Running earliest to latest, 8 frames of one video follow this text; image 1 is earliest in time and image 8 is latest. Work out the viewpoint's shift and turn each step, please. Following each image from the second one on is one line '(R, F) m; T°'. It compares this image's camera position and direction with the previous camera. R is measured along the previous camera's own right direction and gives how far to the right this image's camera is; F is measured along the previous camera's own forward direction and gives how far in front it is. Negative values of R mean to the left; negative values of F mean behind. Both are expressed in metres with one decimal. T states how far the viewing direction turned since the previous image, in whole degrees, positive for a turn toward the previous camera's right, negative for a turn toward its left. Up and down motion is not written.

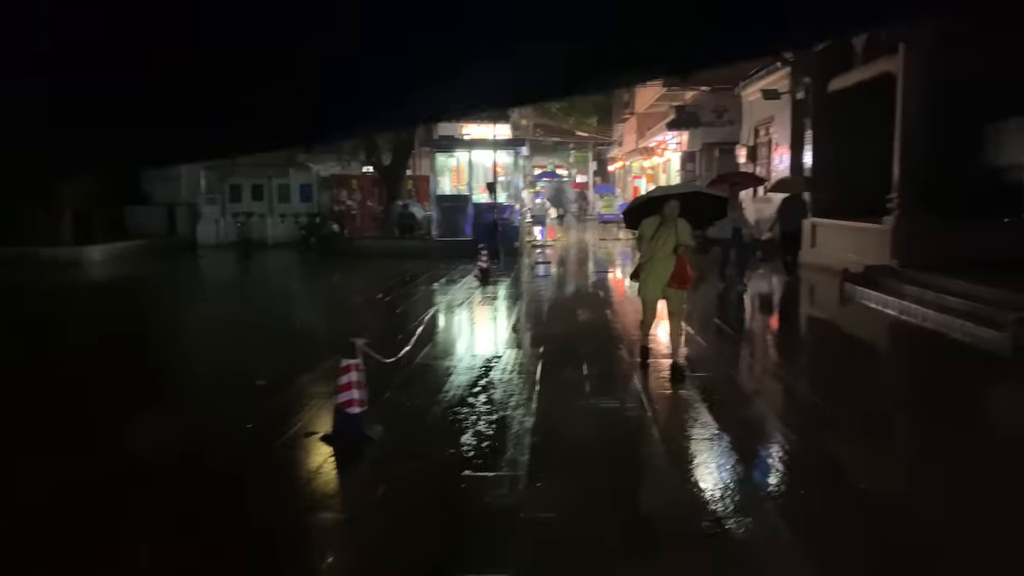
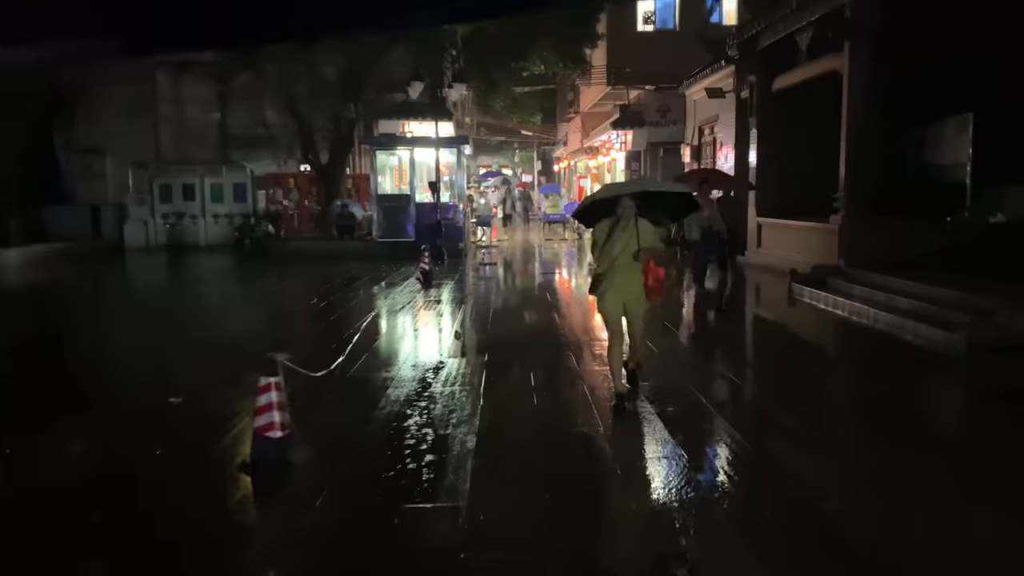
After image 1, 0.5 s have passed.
(0.0, +0.4) m; +4°
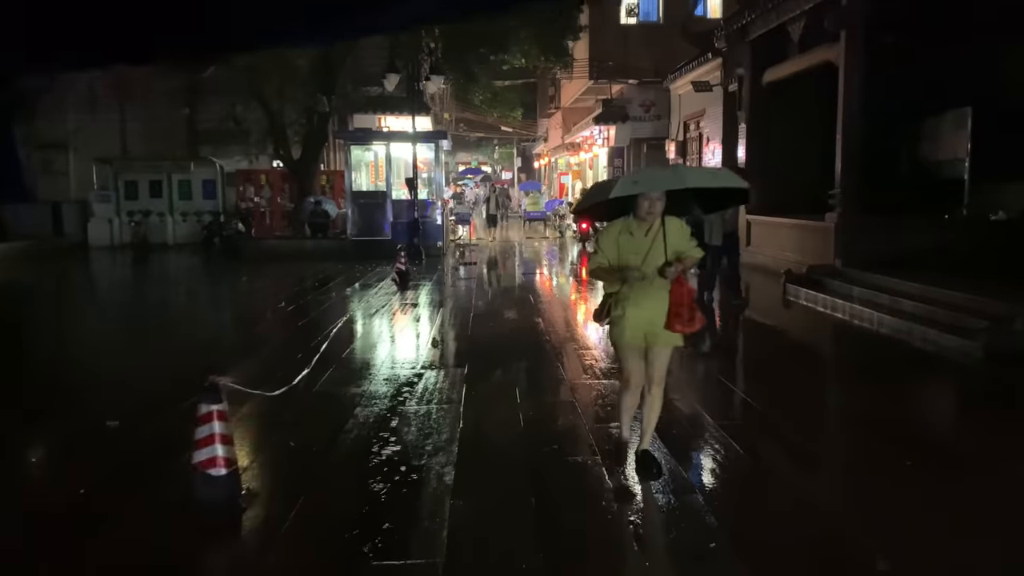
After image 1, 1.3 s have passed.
(0.0, +0.6) m; +1°
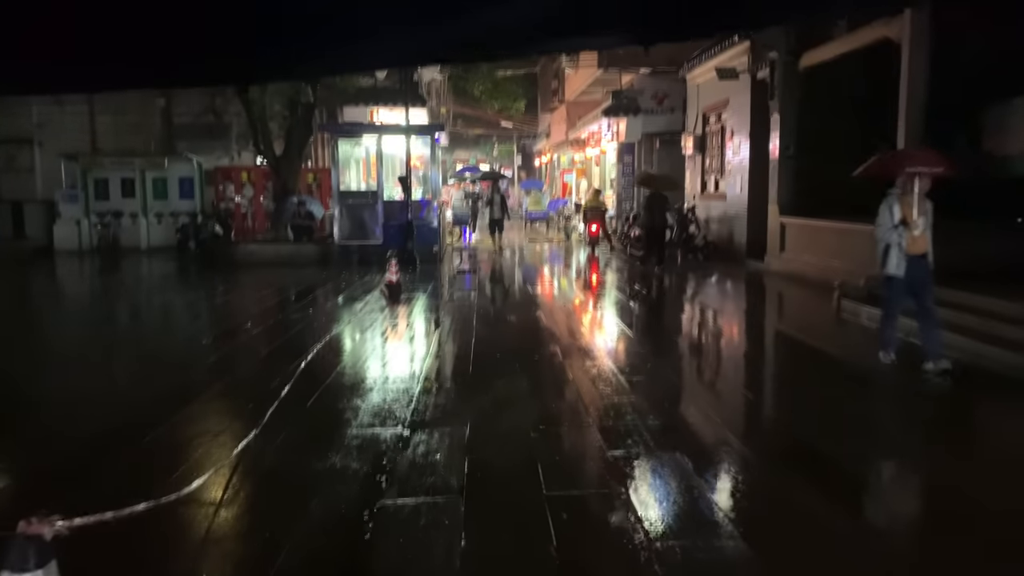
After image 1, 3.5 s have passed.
(-0.1, +1.5) m; 0°
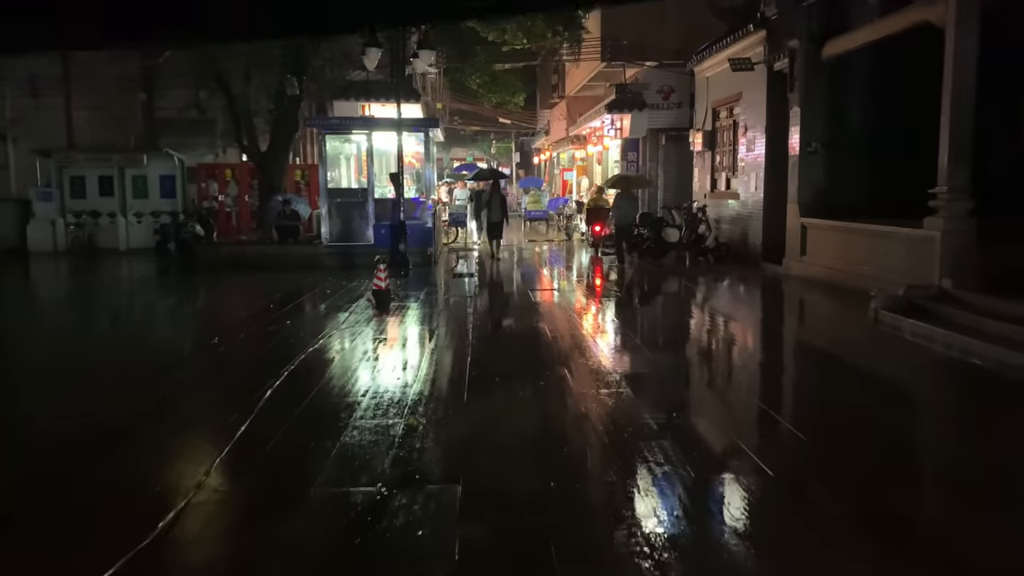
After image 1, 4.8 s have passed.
(0.0, +0.9) m; 0°
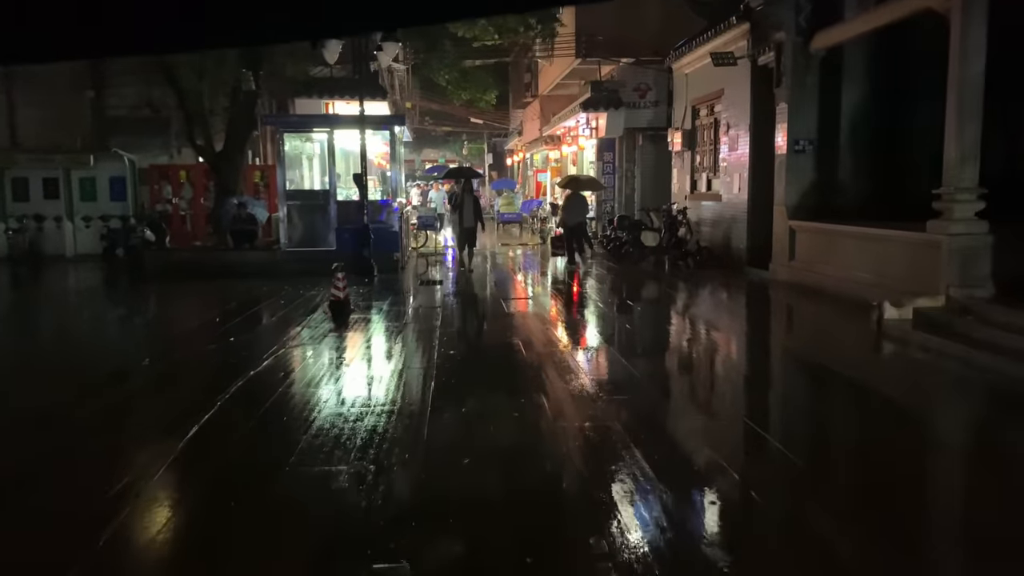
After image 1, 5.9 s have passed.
(0.0, +0.7) m; +2°
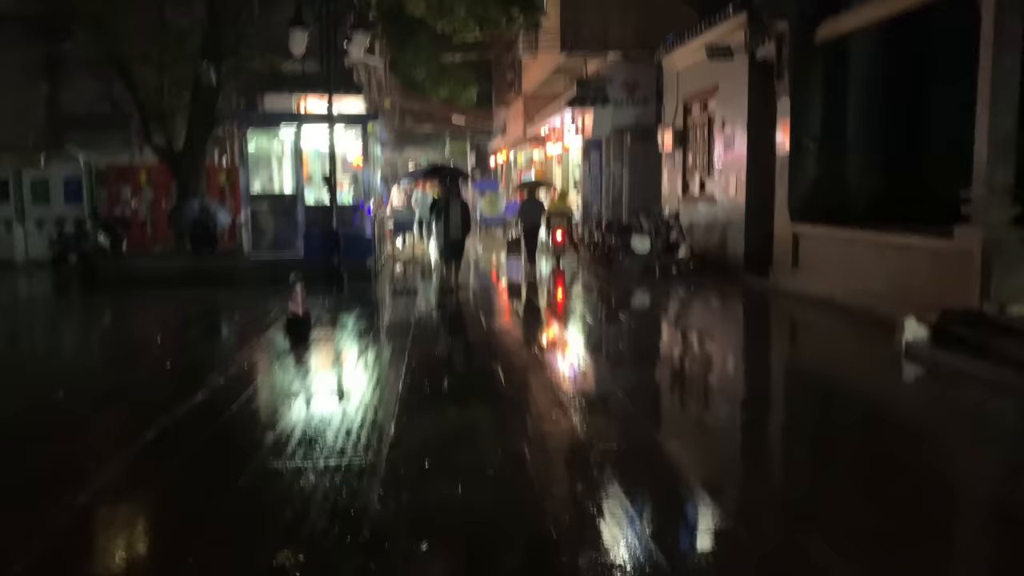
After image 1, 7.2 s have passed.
(+0.1, +0.9) m; +1°
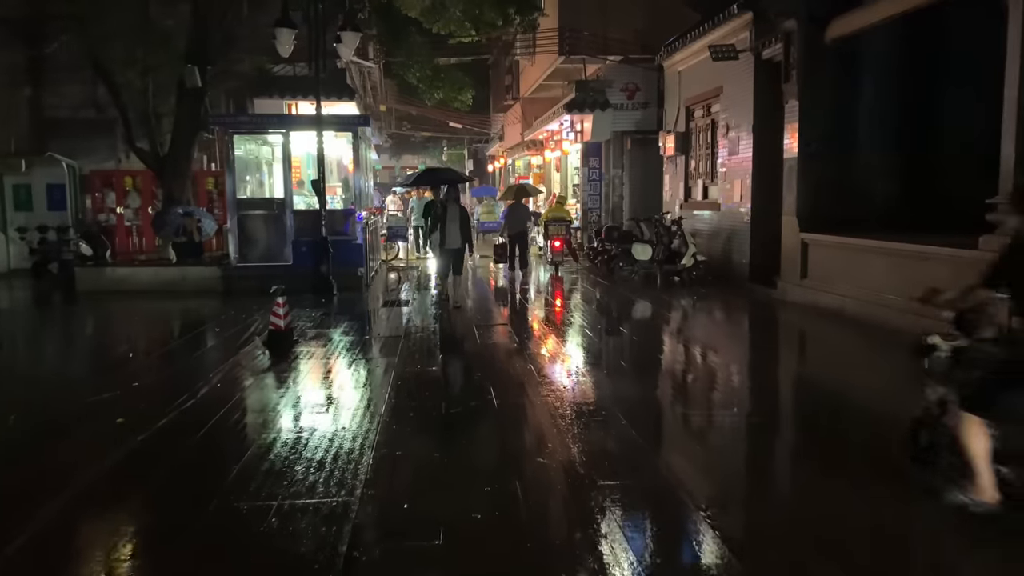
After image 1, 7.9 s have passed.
(0.0, +0.4) m; 0°
